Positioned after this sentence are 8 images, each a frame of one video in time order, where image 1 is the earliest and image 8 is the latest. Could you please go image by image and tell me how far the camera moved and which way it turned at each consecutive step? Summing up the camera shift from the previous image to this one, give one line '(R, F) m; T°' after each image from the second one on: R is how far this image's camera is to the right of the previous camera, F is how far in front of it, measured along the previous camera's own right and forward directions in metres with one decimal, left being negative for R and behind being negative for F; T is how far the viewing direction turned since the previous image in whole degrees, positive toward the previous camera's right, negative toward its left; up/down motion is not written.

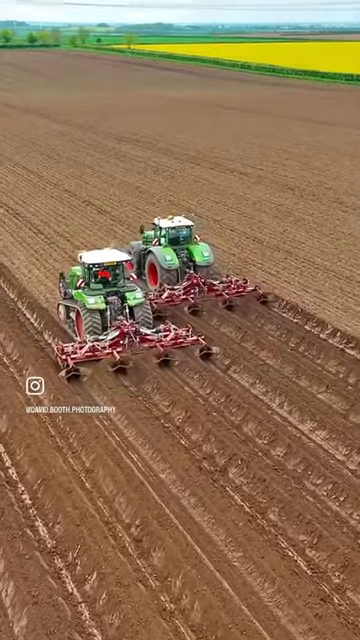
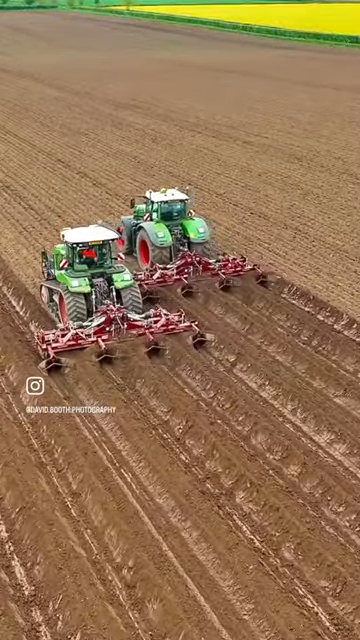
(0.0, +1.4) m; 0°
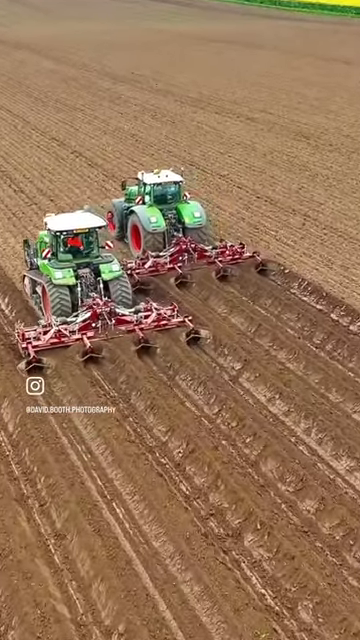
(0.0, +1.3) m; 0°
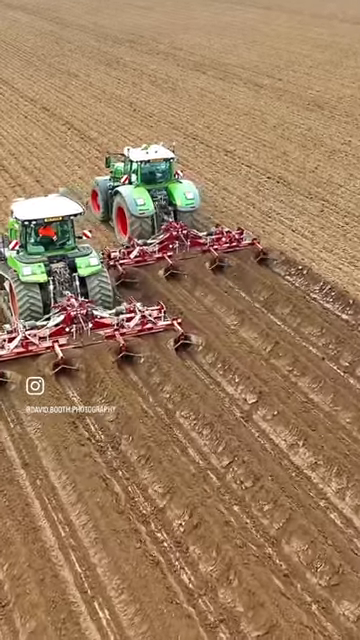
(0.0, +2.0) m; 0°
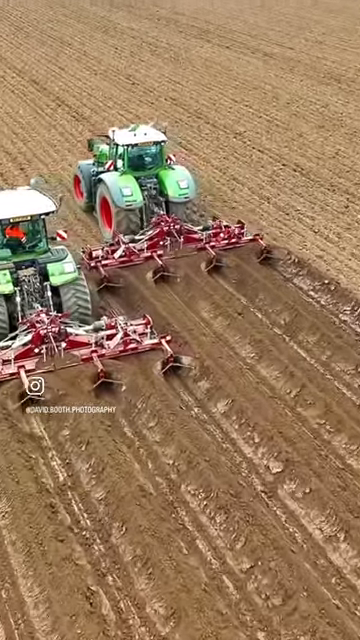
(0.0, +1.9) m; 0°
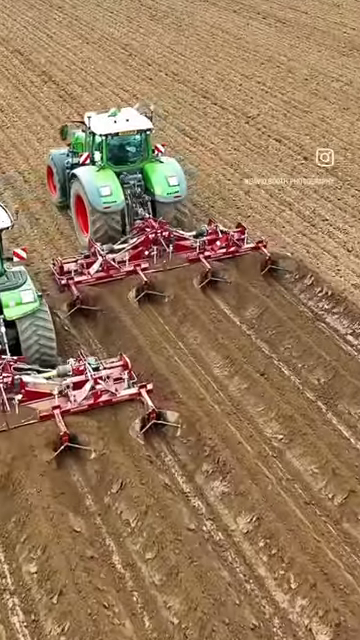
(0.0, +2.2) m; 0°
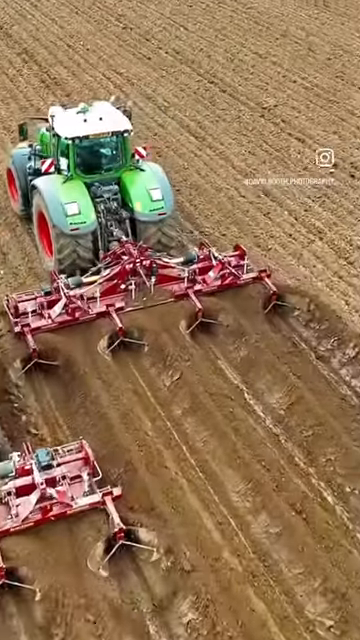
(0.0, +2.2) m; 0°
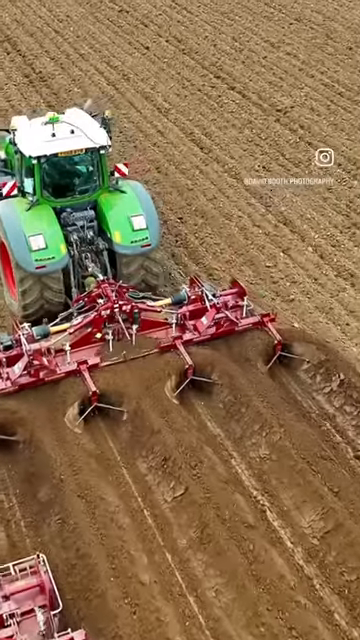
(0.0, +1.5) m; 0°
